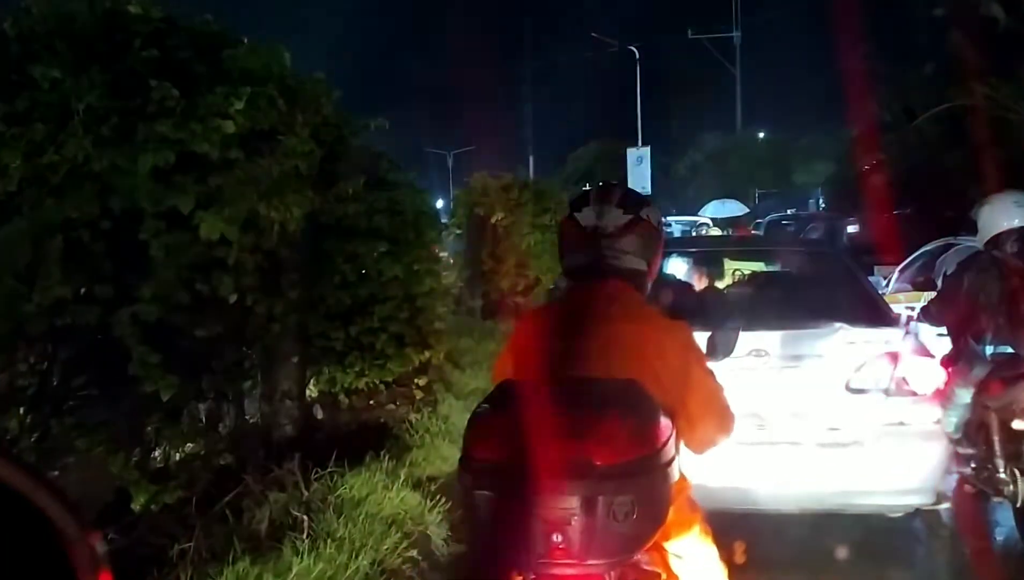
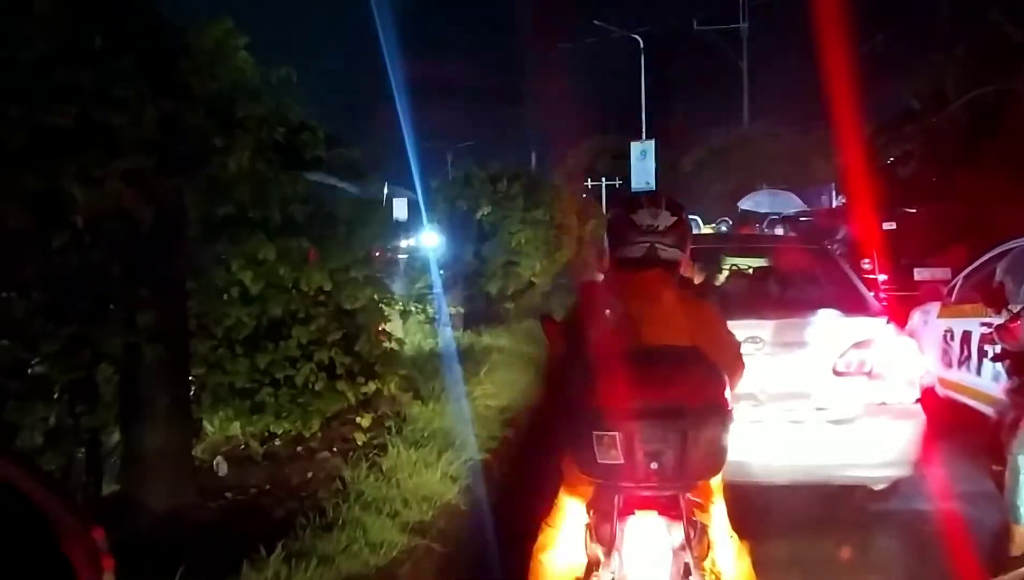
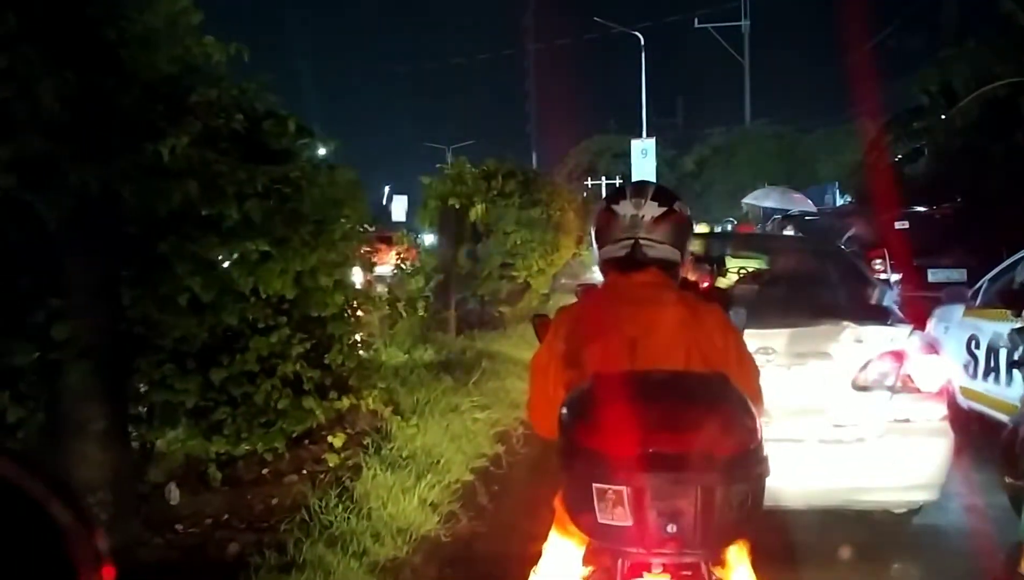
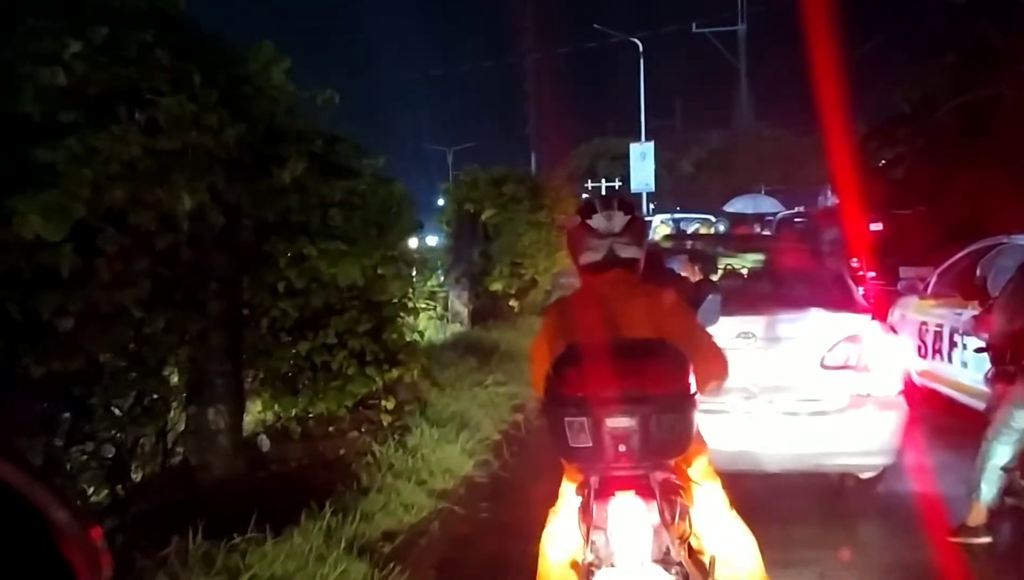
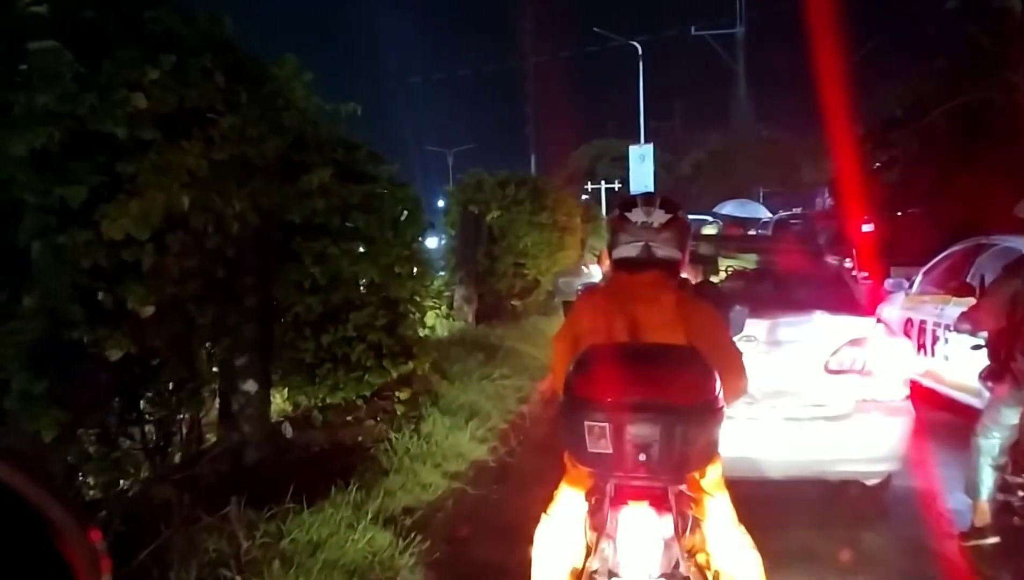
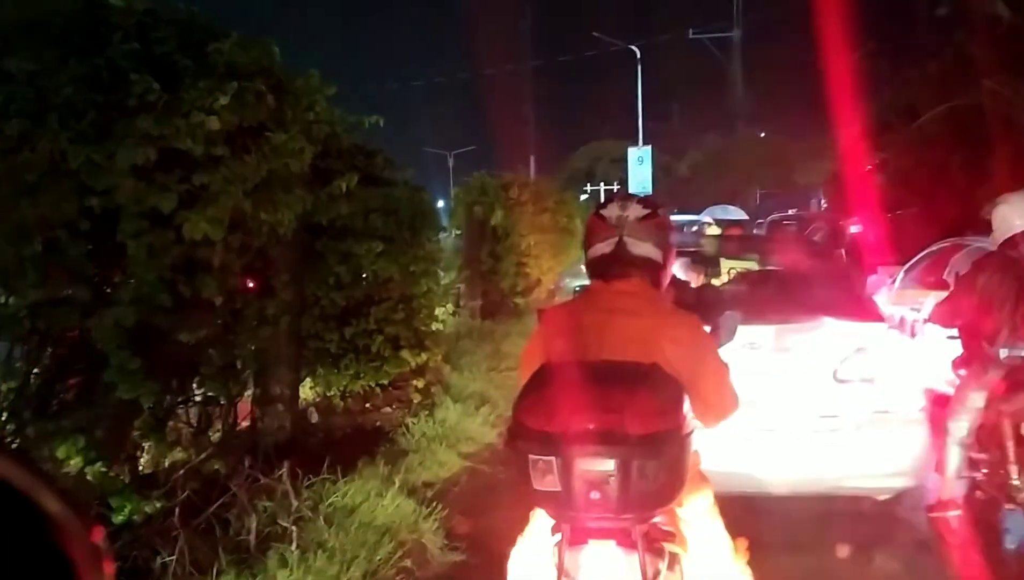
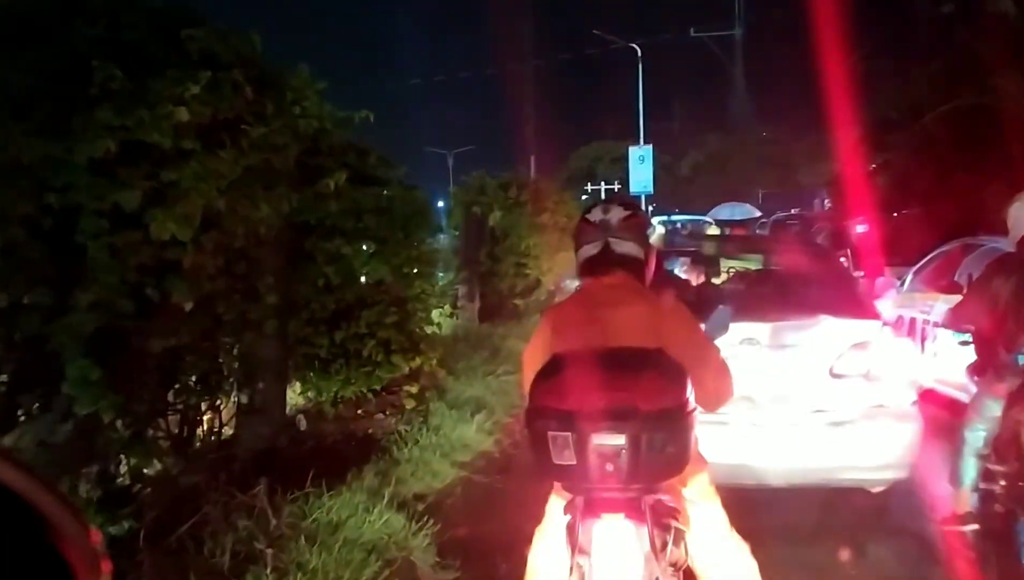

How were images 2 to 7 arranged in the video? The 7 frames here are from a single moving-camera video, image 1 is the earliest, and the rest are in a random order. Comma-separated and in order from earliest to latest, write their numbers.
6, 7, 5, 4, 2, 3
